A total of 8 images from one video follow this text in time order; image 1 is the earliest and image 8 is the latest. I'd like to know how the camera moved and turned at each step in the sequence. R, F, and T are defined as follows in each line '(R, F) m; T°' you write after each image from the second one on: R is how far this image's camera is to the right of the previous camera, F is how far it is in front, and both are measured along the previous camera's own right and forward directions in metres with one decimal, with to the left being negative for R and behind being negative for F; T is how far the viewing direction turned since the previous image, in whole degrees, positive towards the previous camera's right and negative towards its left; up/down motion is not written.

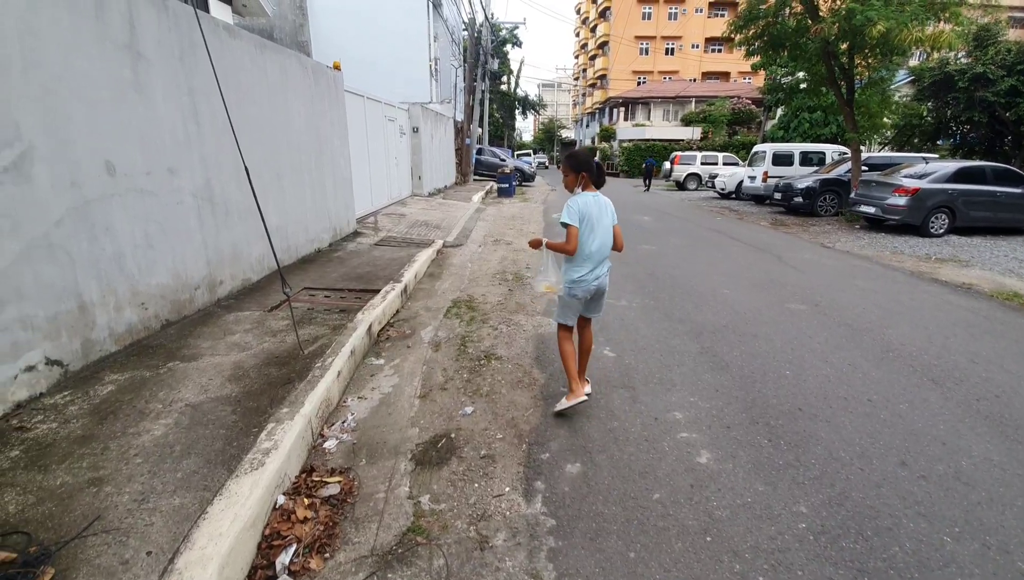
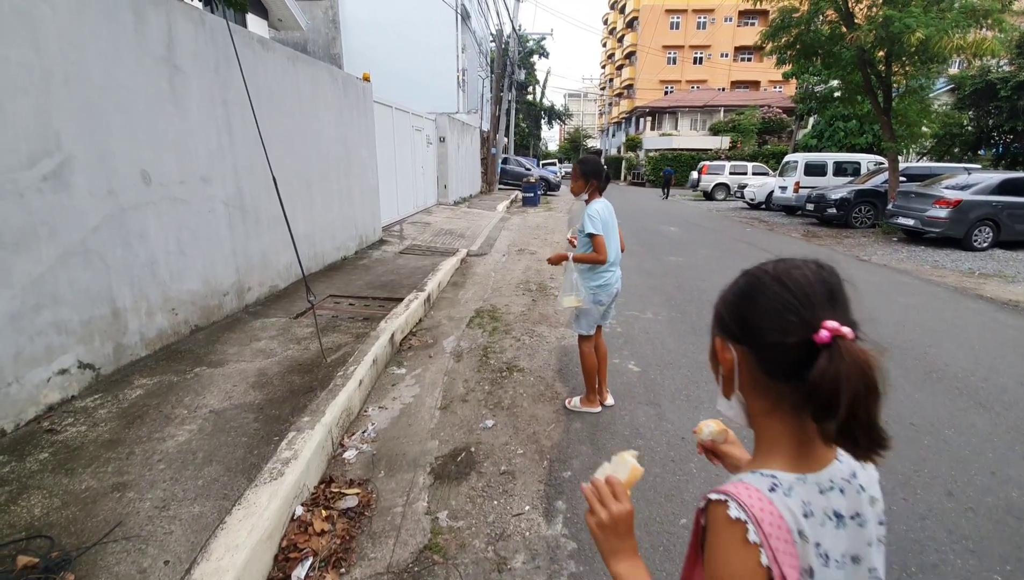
(0.0, +0.1) m; -3°
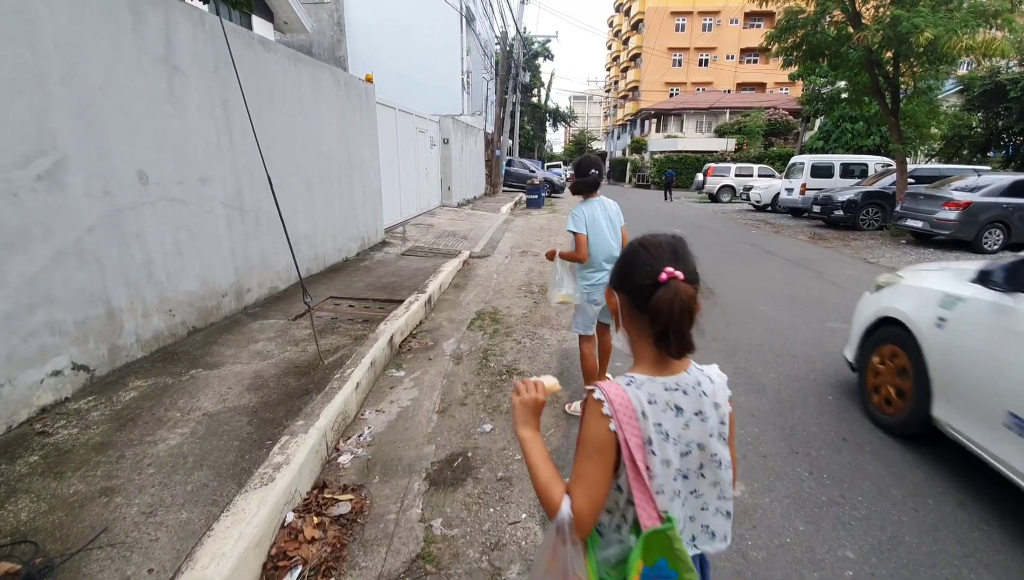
(0.0, +0.1) m; -1°
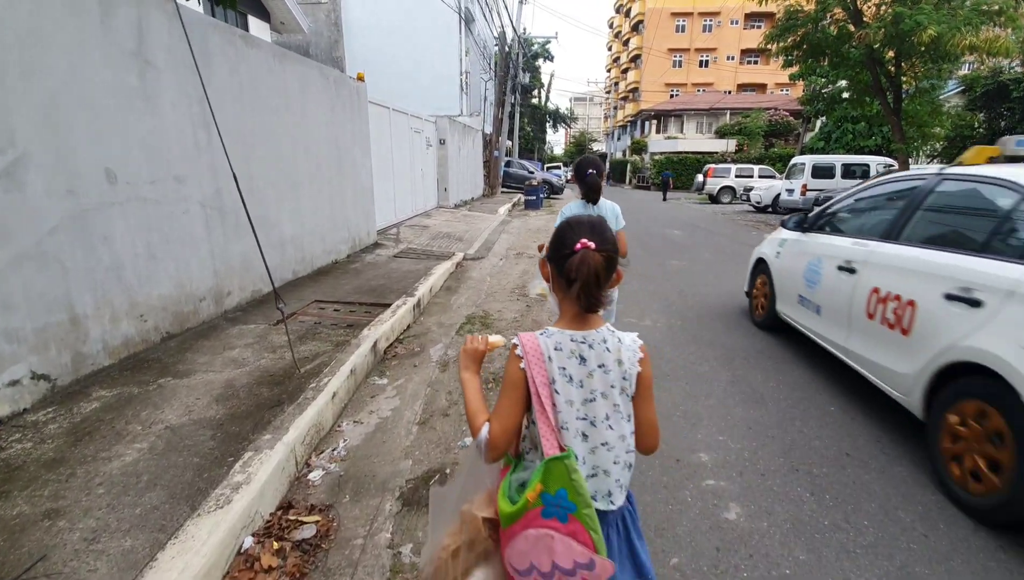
(+0.1, +0.2) m; 0°
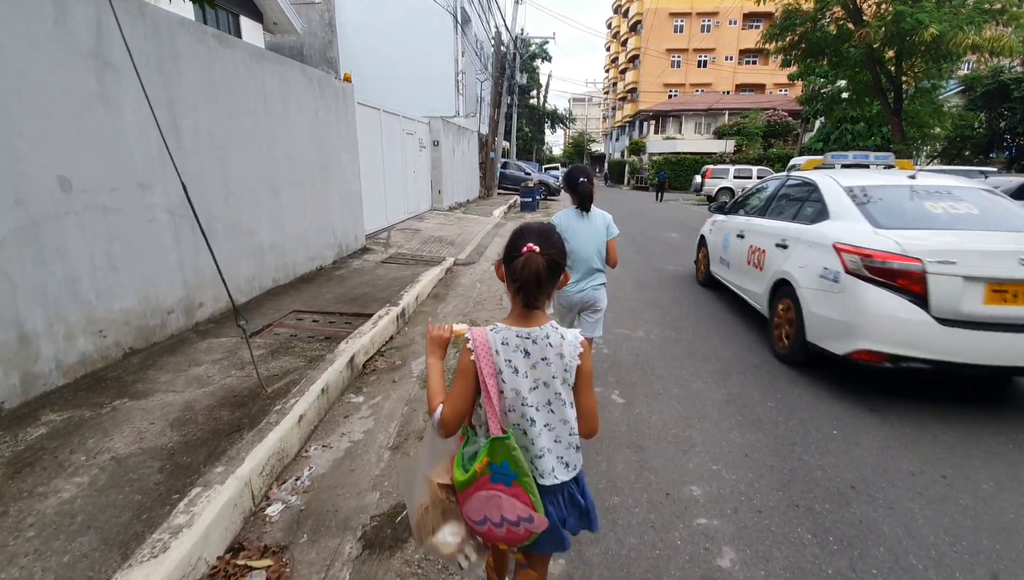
(+0.1, +0.2) m; 0°
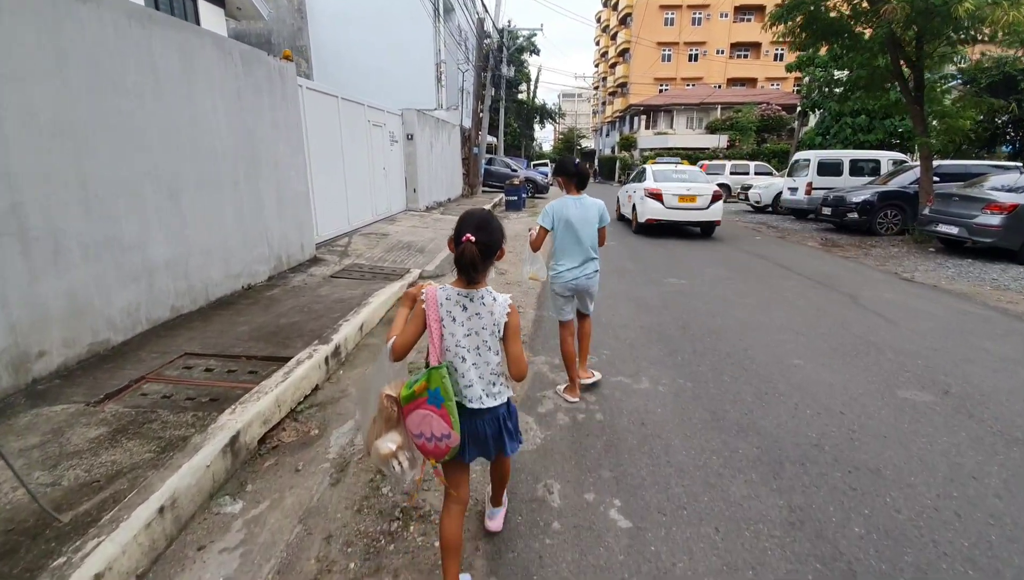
(+0.2, +1.2) m; +1°
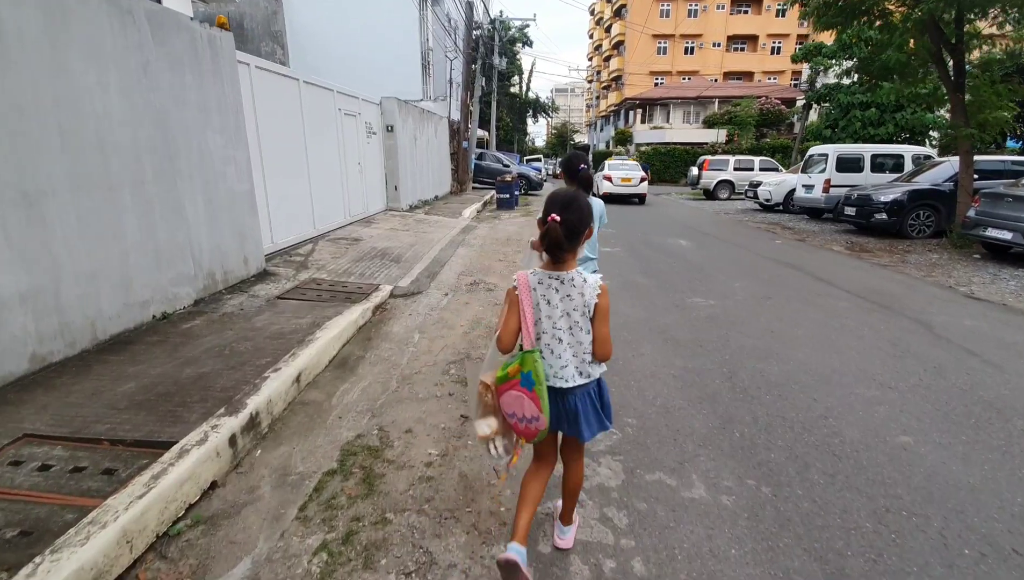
(0.0, +1.2) m; +1°
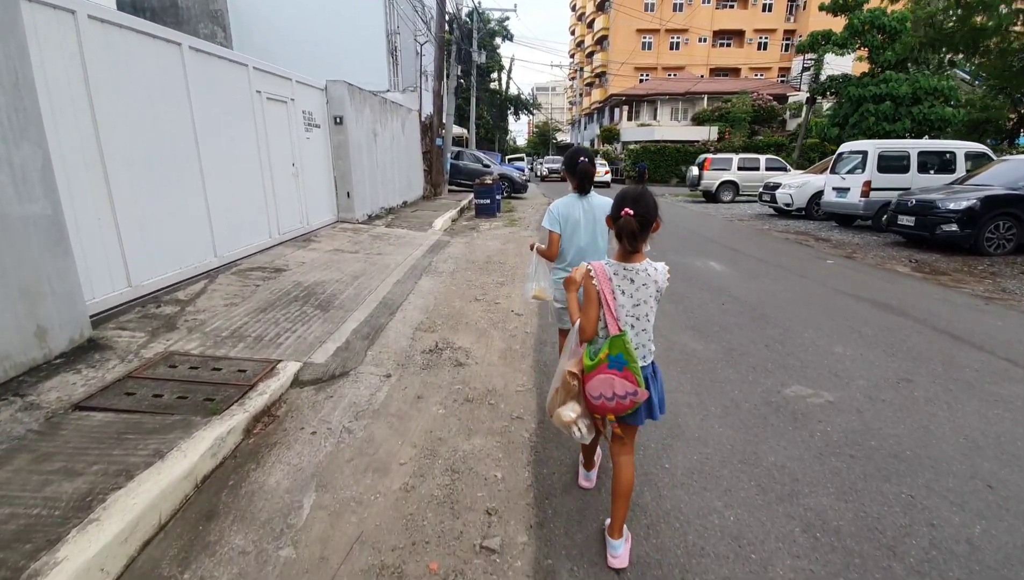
(0.0, +2.2) m; +2°
